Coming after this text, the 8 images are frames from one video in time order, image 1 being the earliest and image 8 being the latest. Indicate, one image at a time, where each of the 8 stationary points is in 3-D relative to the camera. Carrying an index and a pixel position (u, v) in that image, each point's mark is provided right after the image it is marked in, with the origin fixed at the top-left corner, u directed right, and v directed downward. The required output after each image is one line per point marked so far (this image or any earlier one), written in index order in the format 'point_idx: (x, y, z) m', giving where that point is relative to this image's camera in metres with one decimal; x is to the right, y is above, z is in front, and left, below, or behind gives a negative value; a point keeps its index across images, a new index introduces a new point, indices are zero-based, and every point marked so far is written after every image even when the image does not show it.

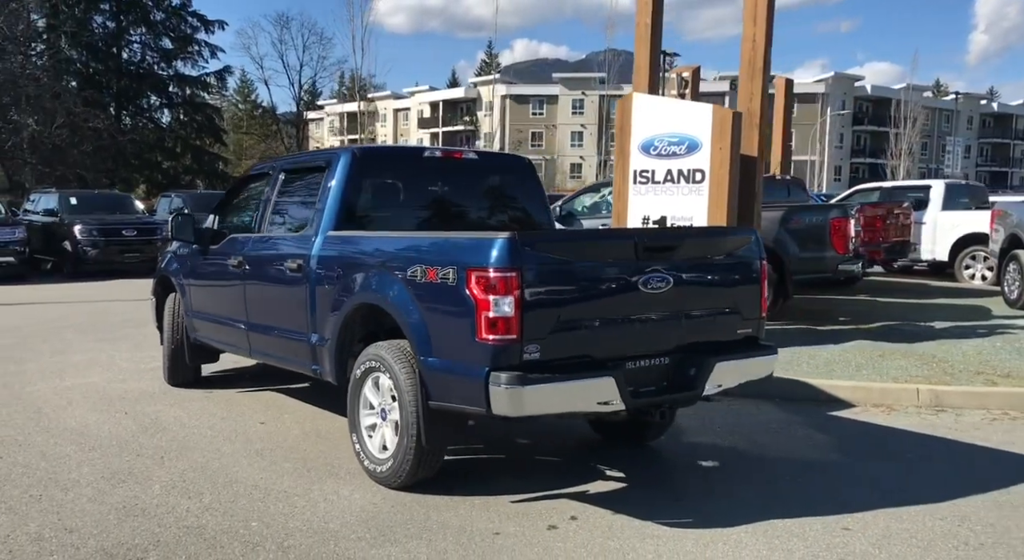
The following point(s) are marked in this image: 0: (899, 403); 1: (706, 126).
0: (+3.3, -1.0, +7.8) m
1: (+2.1, +1.7, +9.8) m
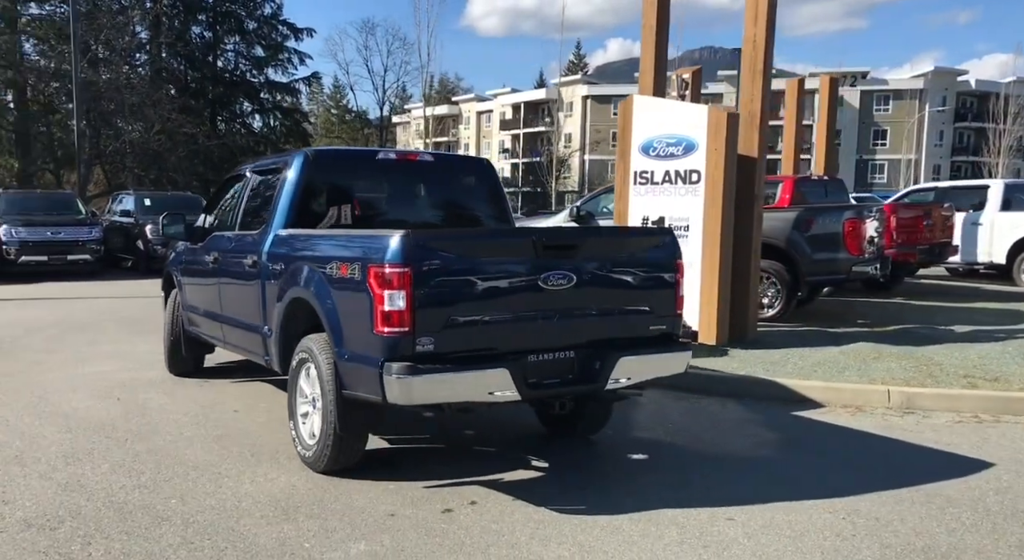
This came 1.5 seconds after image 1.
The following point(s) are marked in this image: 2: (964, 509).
0: (+3.0, -1.1, +7.8) m
1: (+2.1, +1.7, +9.9) m
2: (+2.4, -1.2, +5.0) m
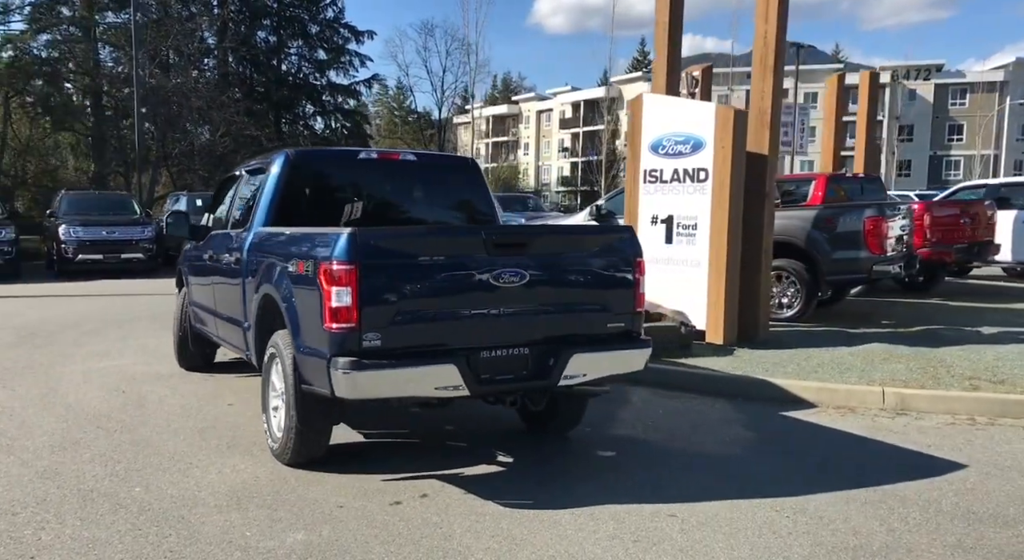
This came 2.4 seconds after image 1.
0: (+2.9, -1.0, +7.6) m
1: (+2.1, +1.7, +9.8) m
2: (+2.1, -1.2, +4.9) m
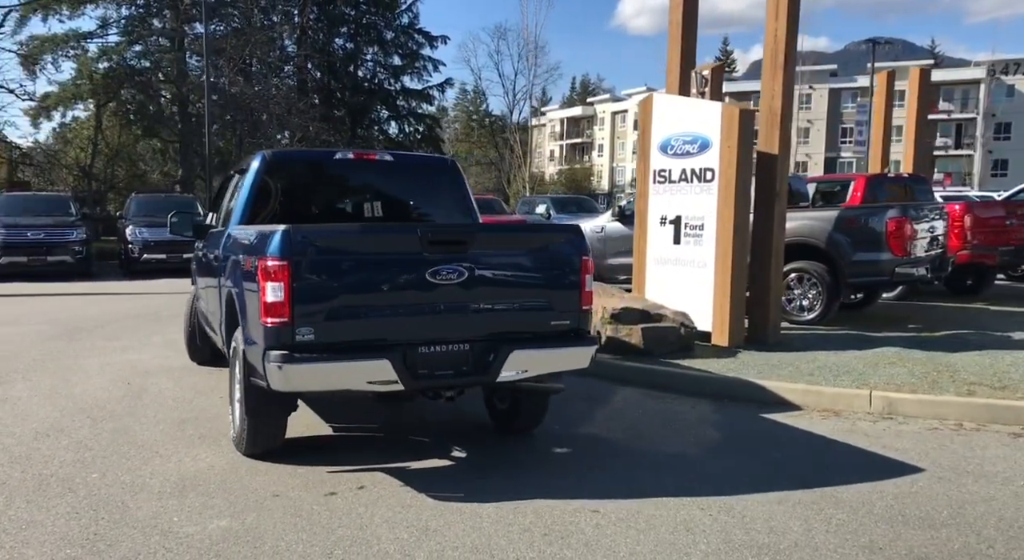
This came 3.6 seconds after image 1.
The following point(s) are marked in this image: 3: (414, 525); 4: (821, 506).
0: (+2.8, -1.1, +7.5) m
1: (+2.2, +1.7, +9.7) m
2: (+1.7, -1.2, +4.8) m
3: (-0.5, -1.2, +4.6) m
4: (+1.7, -1.2, +4.9) m
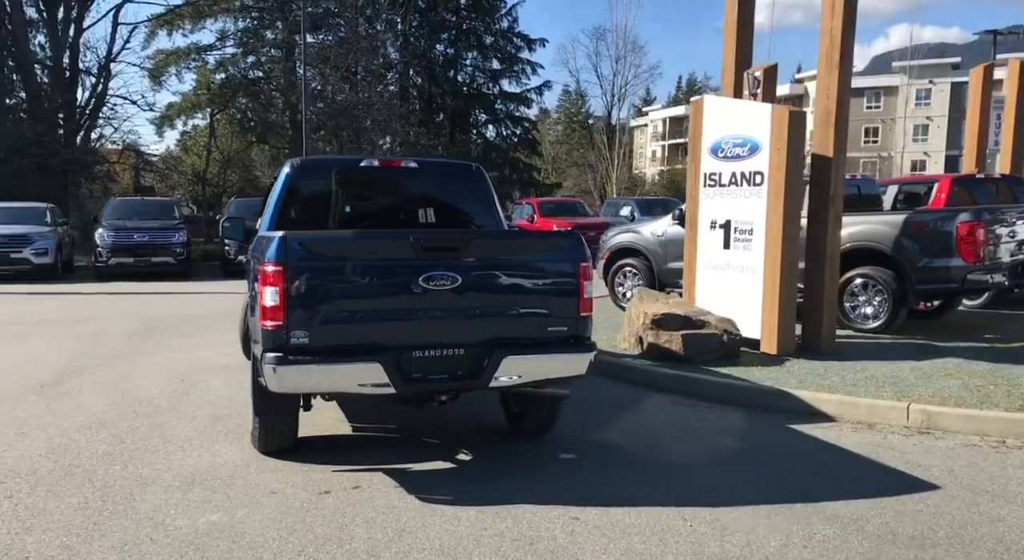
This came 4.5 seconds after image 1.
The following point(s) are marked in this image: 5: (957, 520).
0: (+3.0, -1.1, +7.2) m
1: (+2.6, +1.6, +9.5) m
2: (+1.6, -1.3, +4.7) m
3: (-0.6, -1.3, +4.7) m
4: (+1.6, -1.3, +4.8) m
5: (+2.3, -1.3, +4.8) m
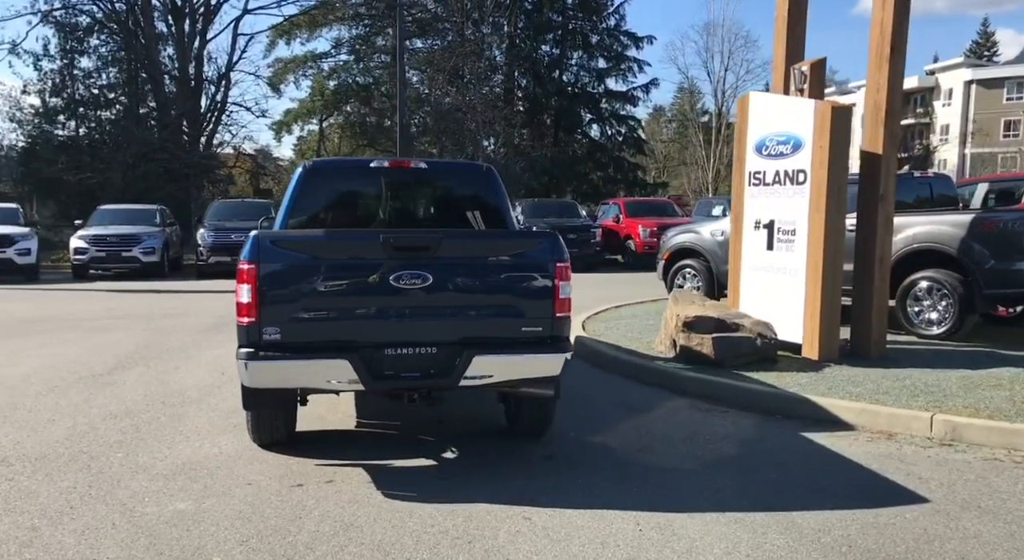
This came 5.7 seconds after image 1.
0: (+3.0, -1.1, +6.8) m
1: (+3.0, +1.6, +9.1) m
2: (+1.3, -1.3, +4.5) m
3: (-0.9, -1.3, +4.8) m
4: (+1.3, -1.3, +4.6) m
5: (+2.1, -1.3, +4.5) m
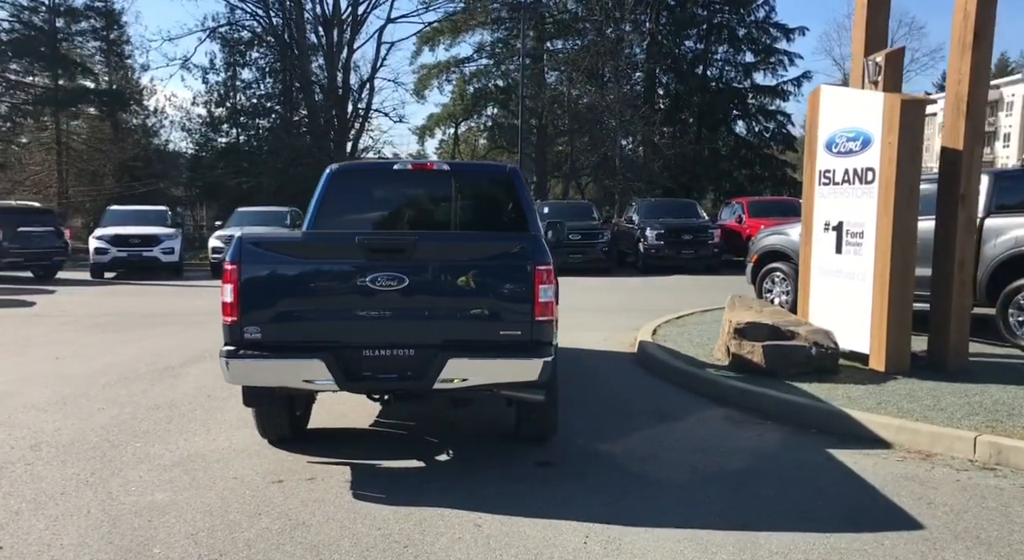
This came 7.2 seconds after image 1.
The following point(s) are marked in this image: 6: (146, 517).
0: (+3.0, -1.2, +6.2) m
1: (+3.4, +1.5, +8.5) m
2: (+1.0, -1.3, +4.2) m
3: (-1.1, -1.3, +4.9) m
4: (+0.9, -1.3, +4.3) m
5: (+1.7, -1.3, +4.1) m
6: (-2.0, -1.3, +4.9) m
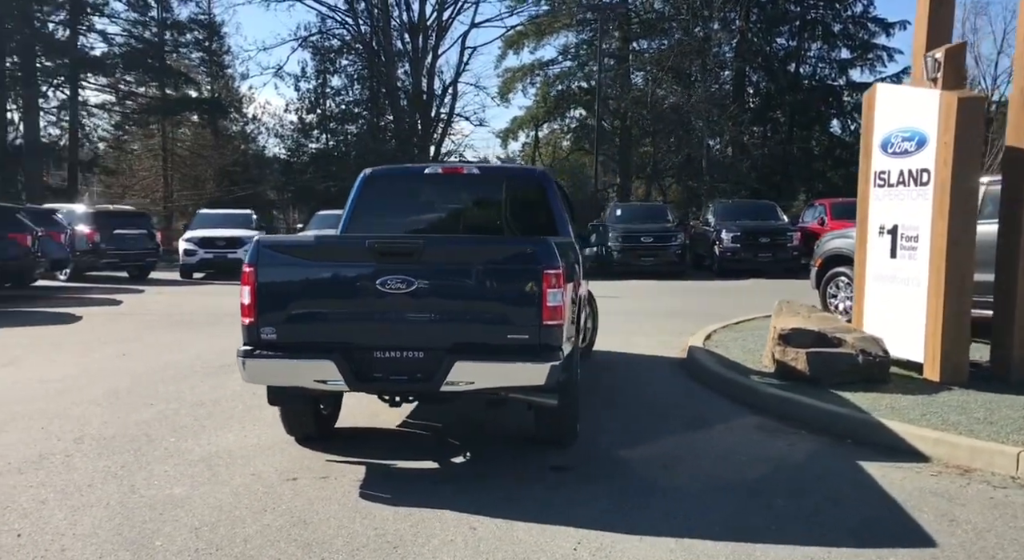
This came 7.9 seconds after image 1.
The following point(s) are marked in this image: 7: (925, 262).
0: (+3.1, -1.2, +5.9) m
1: (+3.8, +1.5, +8.1) m
2: (+0.9, -1.3, +4.1) m
3: (-1.2, -1.3, +5.0) m
4: (+0.9, -1.3, +4.2) m
5: (+1.6, -1.3, +3.9) m
6: (-2.0, -1.3, +5.1) m
7: (+3.7, +0.2, +8.2) m
